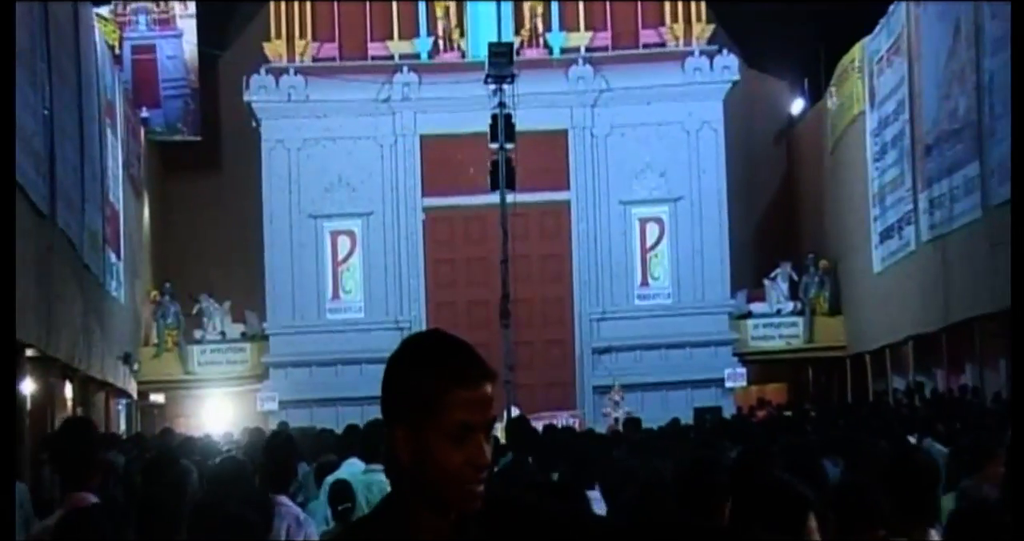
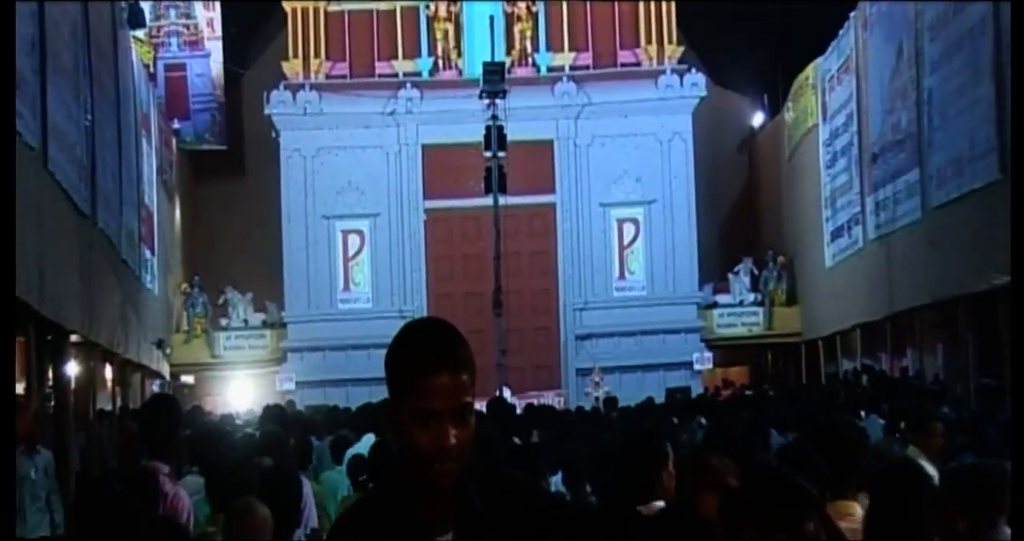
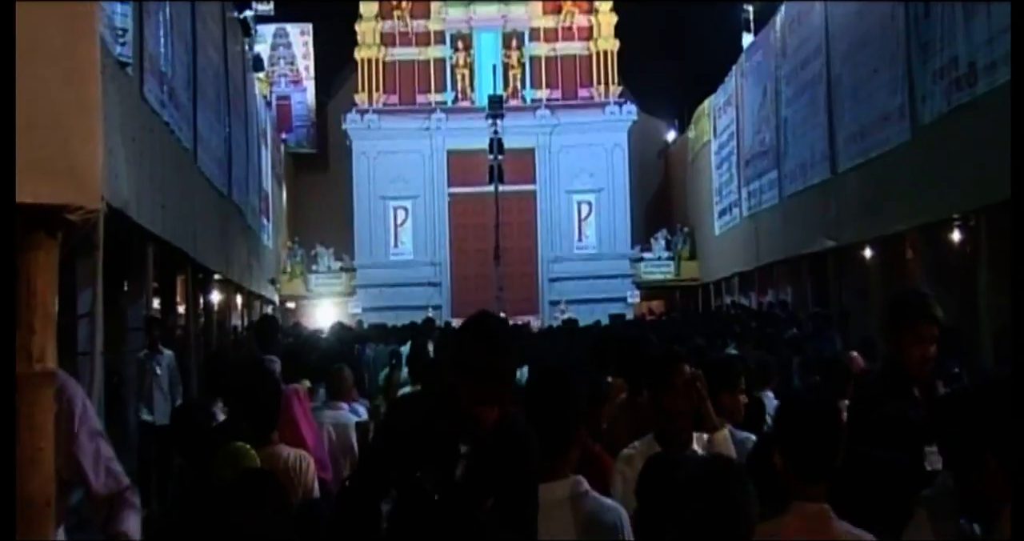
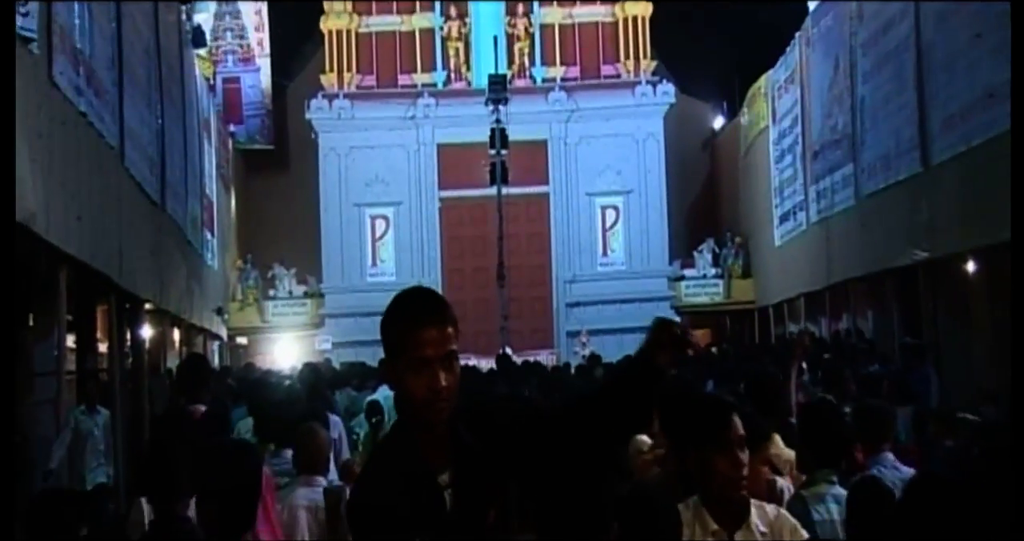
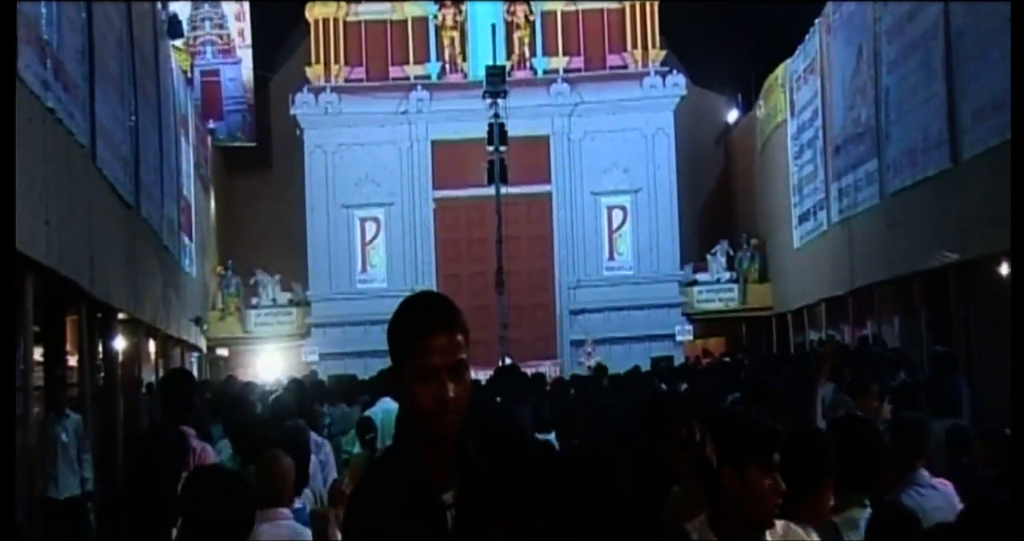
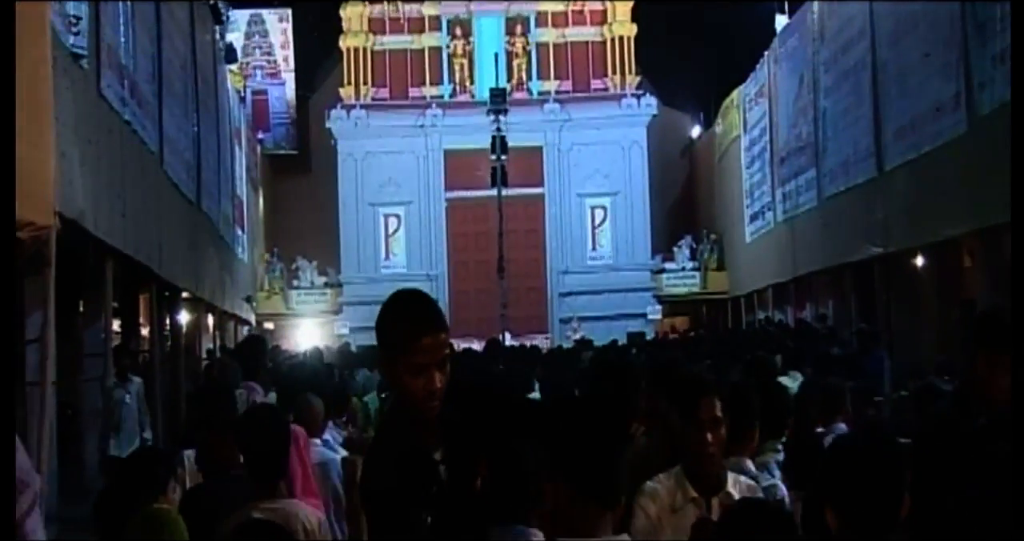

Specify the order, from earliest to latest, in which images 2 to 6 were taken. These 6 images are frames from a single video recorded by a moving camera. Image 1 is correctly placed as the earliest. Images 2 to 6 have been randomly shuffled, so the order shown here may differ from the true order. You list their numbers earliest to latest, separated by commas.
2, 5, 4, 6, 3
